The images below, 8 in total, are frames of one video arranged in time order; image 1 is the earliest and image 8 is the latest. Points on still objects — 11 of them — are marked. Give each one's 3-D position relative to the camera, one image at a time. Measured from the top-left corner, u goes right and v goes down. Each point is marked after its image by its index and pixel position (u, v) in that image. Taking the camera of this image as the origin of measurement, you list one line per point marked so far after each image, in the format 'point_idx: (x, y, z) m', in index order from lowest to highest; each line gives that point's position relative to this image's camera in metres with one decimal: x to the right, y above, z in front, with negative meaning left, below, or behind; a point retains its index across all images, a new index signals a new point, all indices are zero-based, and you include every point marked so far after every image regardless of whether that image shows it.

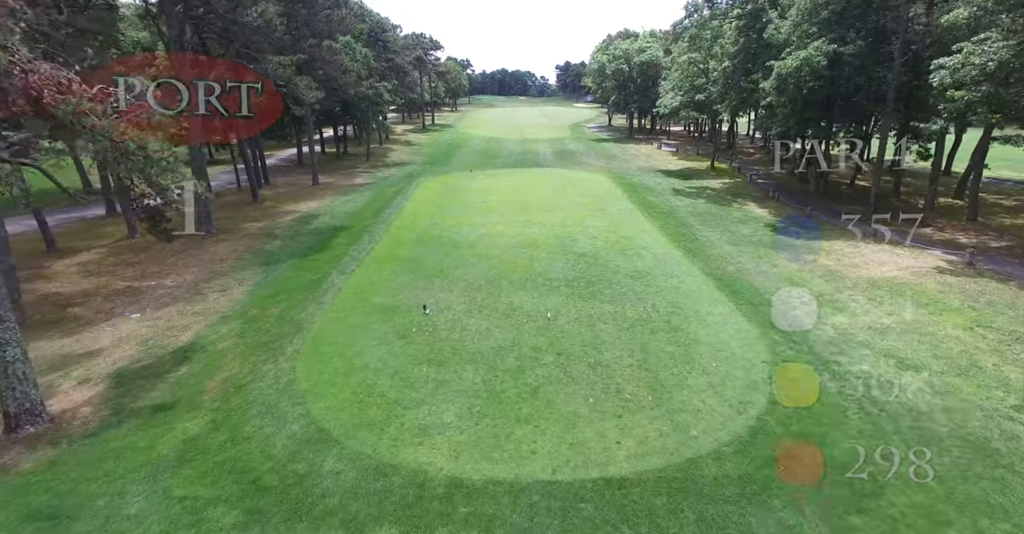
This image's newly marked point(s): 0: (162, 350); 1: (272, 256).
0: (-8.0, -1.9, +11.2) m
1: (-8.9, +0.4, +18.2) m
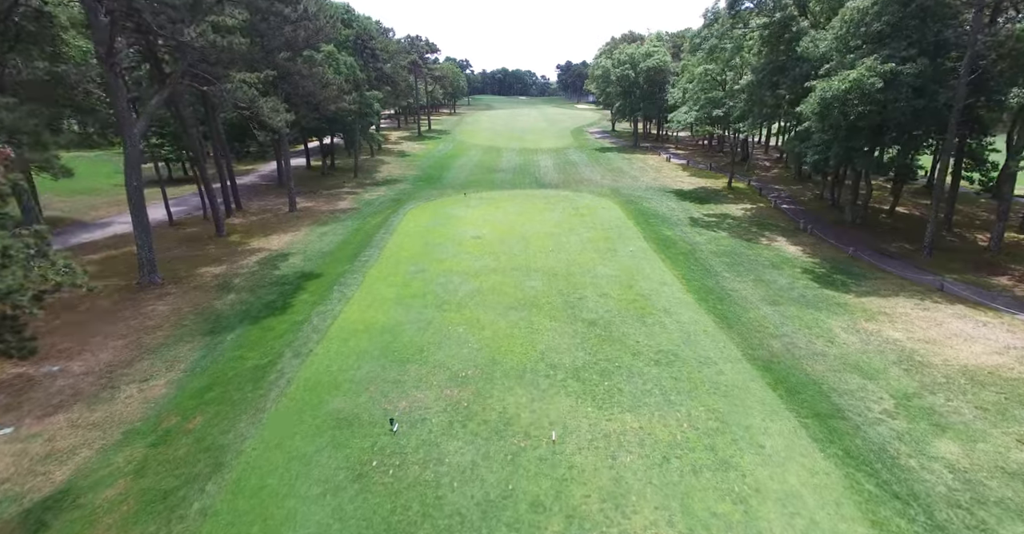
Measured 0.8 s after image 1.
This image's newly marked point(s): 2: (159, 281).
0: (-8.1, -3.9, +8.1) m
1: (-9.0, -1.6, +15.2) m
2: (-12.5, -0.5, +17.5) m
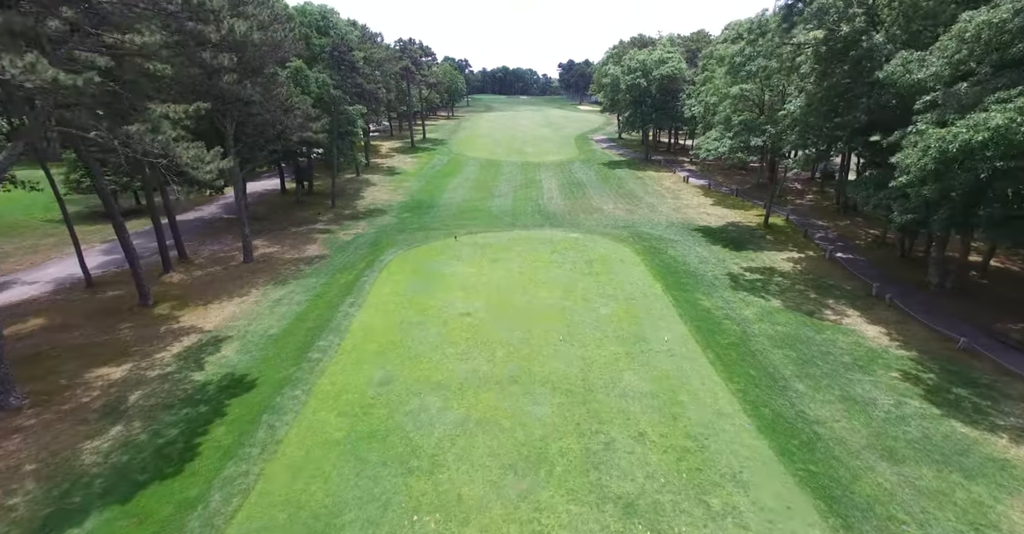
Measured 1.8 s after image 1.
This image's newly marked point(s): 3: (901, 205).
0: (-8.2, -7.0, +3.3) m
1: (-9.1, -4.7, +10.4) m
2: (-12.6, -3.6, +12.7) m
3: (+12.5, +2.0, +15.7) m
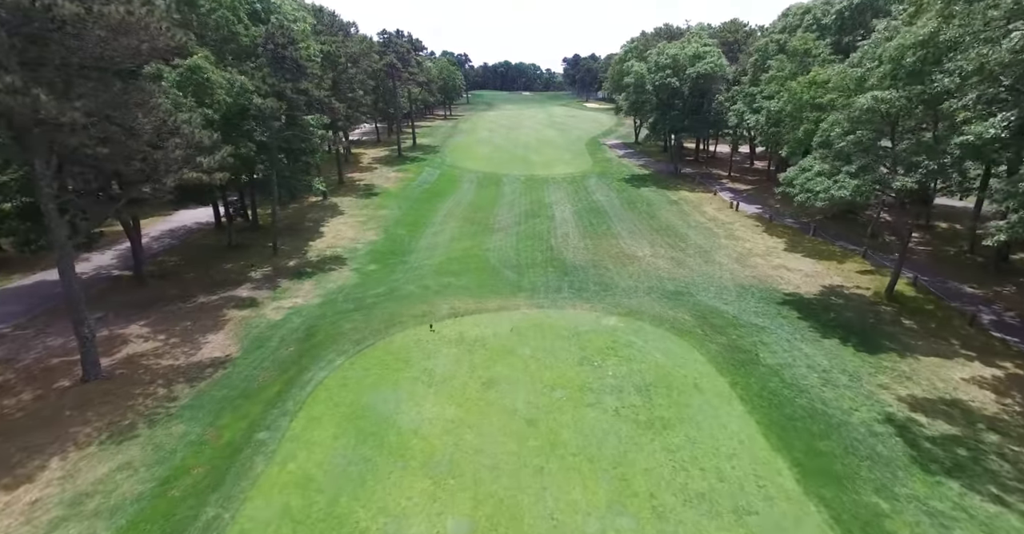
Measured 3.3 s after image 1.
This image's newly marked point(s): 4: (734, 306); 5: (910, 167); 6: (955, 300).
0: (-8.1, -10.8, -5.8) m
1: (-9.0, -8.4, +1.3) m
2: (-12.5, -7.3, +3.6) m
3: (+12.6, -1.7, +6.5) m
4: (+9.0, -1.4, +20.1) m
5: (+12.9, +3.5, +16.4) m
6: (+17.0, -1.2, +19.0) m
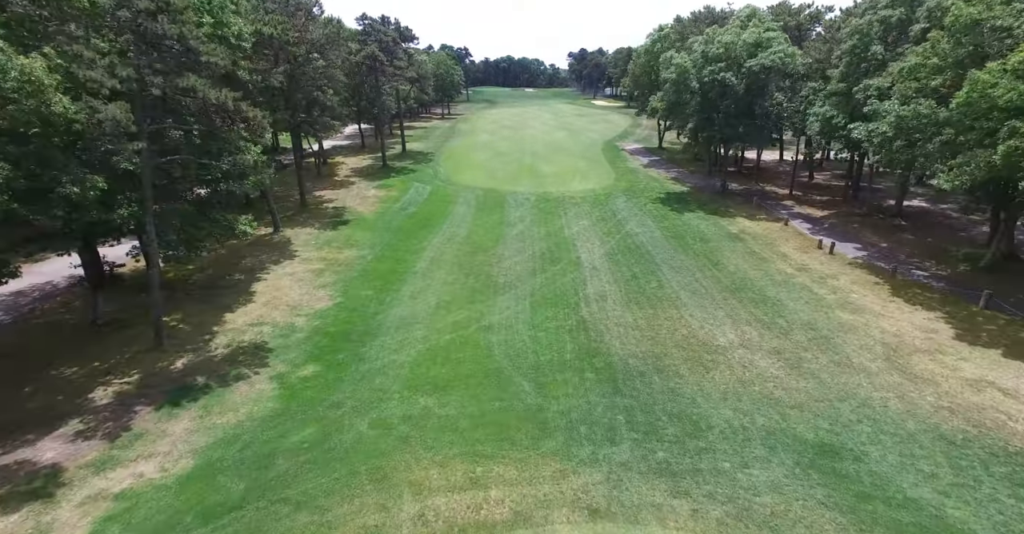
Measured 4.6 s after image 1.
0: (-7.6, -14.4, -15.4) m
1: (-8.5, -12.0, -8.4) m
2: (-12.0, -10.8, -6.1) m
3: (+13.1, -5.2, -3.3) m
4: (+9.5, -4.8, +10.3) m
5: (+13.4, +0.1, +6.7) m
6: (+17.5, -4.7, +9.2) m
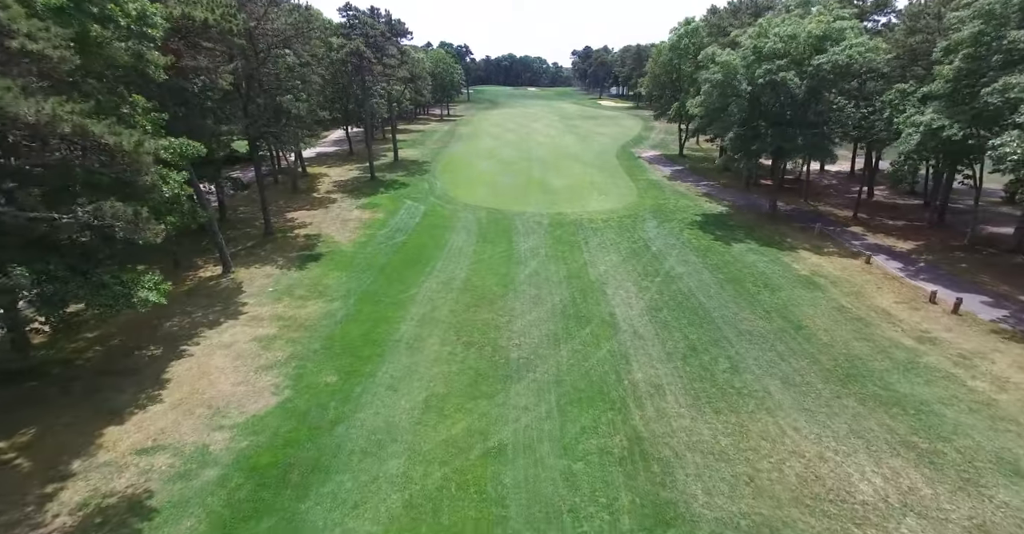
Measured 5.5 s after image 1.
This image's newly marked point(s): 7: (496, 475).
0: (-7.1, -17.0, -22.1) m
1: (-7.9, -14.6, -15.1) m
2: (-11.4, -13.5, -12.7) m
3: (+13.7, -7.8, -9.9) m
4: (+10.1, -7.4, +3.7) m
5: (+14.0, -2.5, 0.0) m
6: (+18.1, -7.3, +2.6) m
7: (-0.4, -4.9, +12.5) m
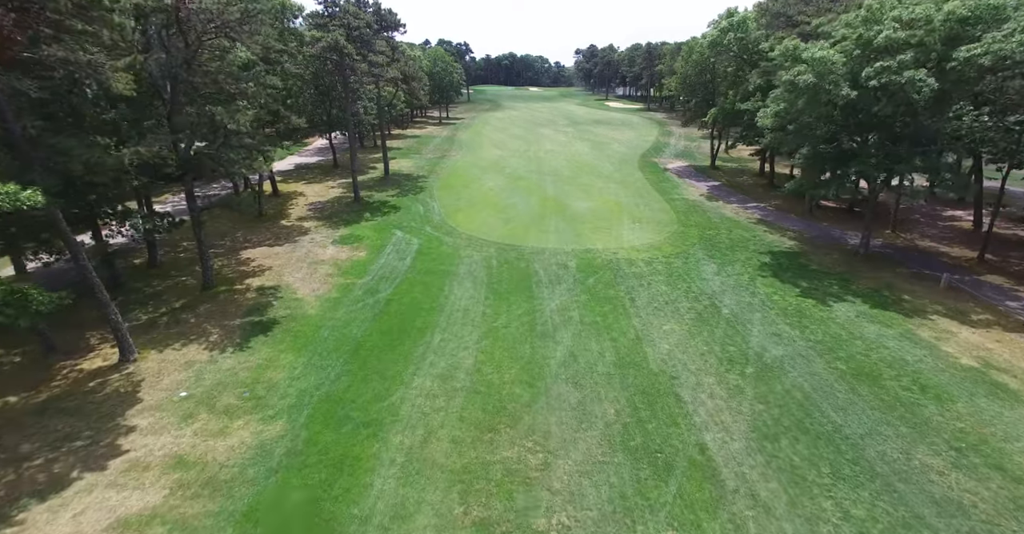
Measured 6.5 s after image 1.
0: (-5.9, -20.0, -30.0) m
1: (-6.8, -17.6, -22.9) m
2: (-10.3, -16.5, -20.6) m
3: (+14.8, -10.9, -17.7) m
4: (+11.2, -10.5, -4.1) m
5: (+15.1, -5.6, -7.8) m
6: (+19.2, -10.3, -5.2) m
7: (+0.6, -7.9, +4.6) m
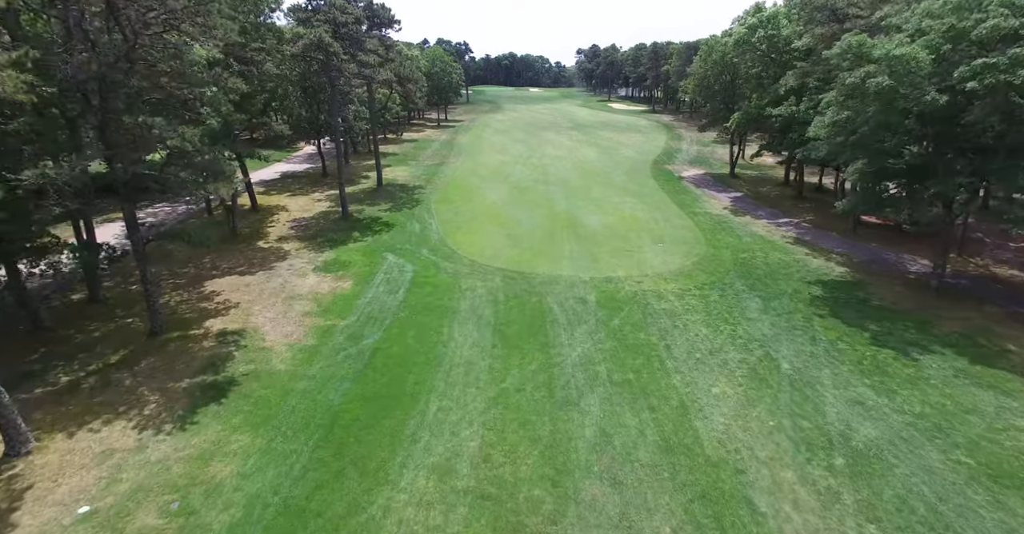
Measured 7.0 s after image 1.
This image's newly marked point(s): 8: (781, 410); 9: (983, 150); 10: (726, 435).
0: (-5.3, -21.7, -34.0) m
1: (-6.2, -19.3, -27.0) m
2: (-9.7, -18.1, -24.7) m
3: (+15.3, -12.5, -21.8) m
4: (+11.7, -12.1, -8.2) m
5: (+15.7, -7.2, -11.8) m
6: (+19.7, -12.0, -9.2) m
7: (+1.1, -9.6, +0.6) m
8: (+8.6, -4.4, +15.7) m
9: (+18.8, +4.7, +19.8) m
10: (+6.4, -4.6, +14.8) m
